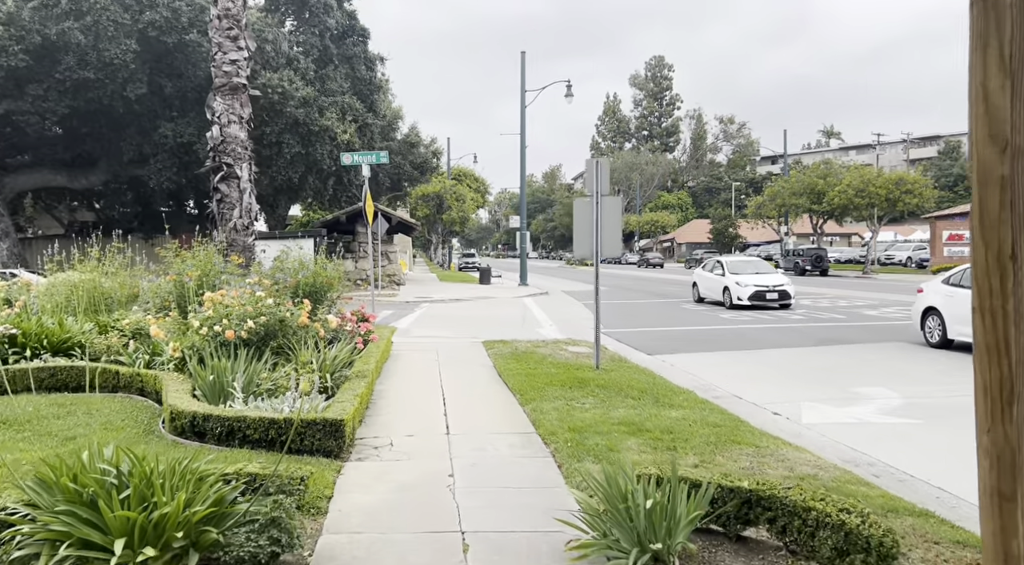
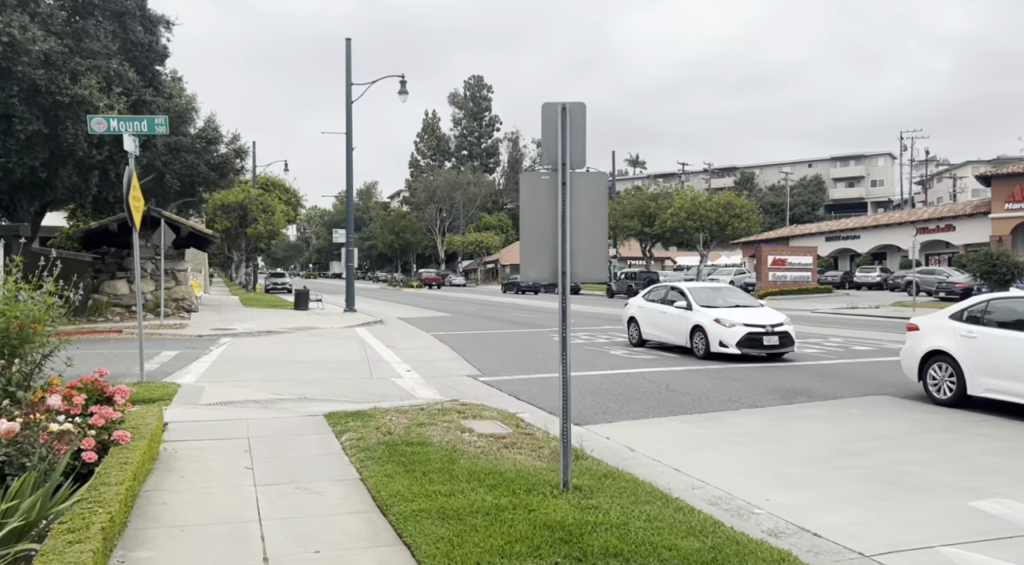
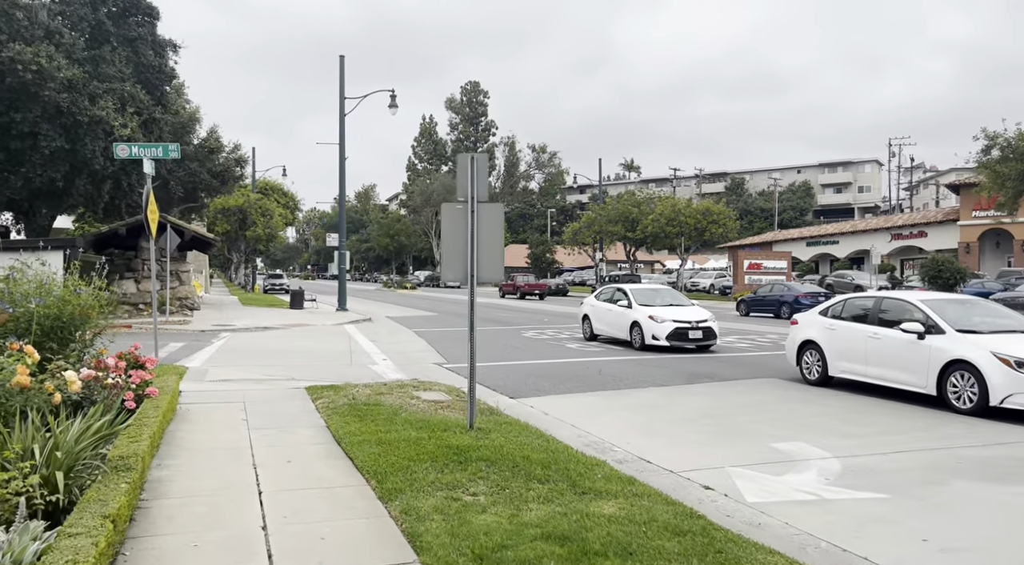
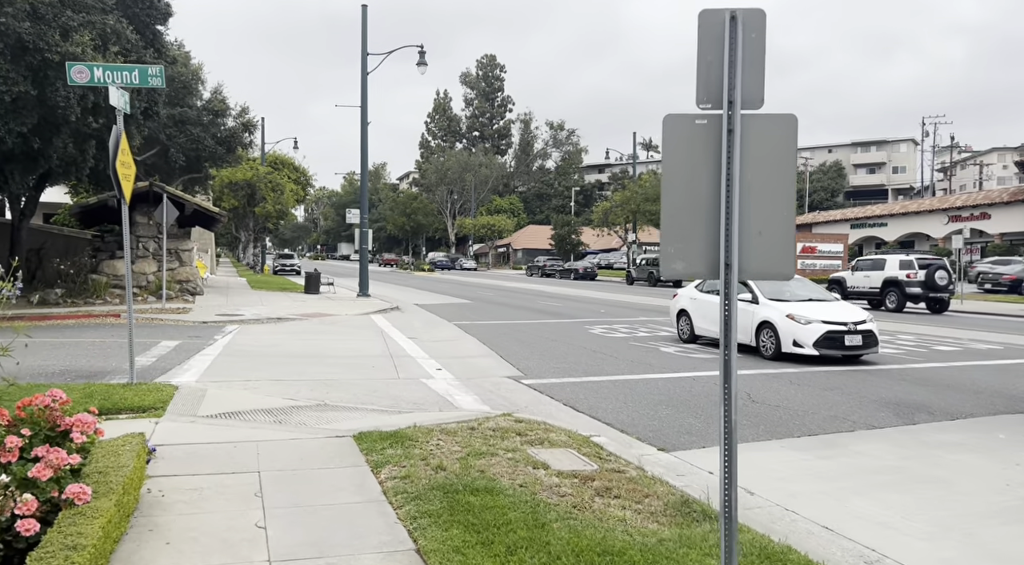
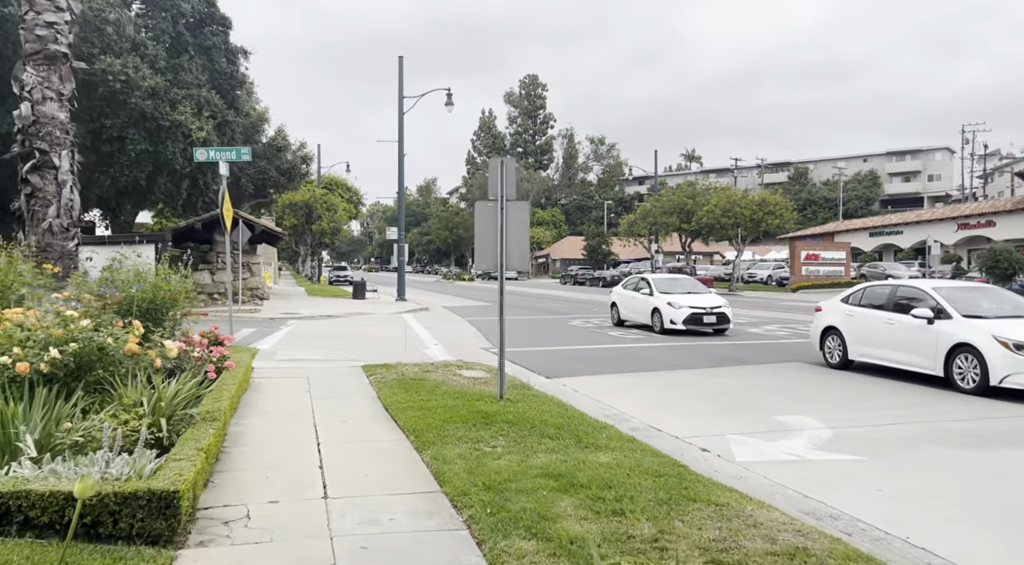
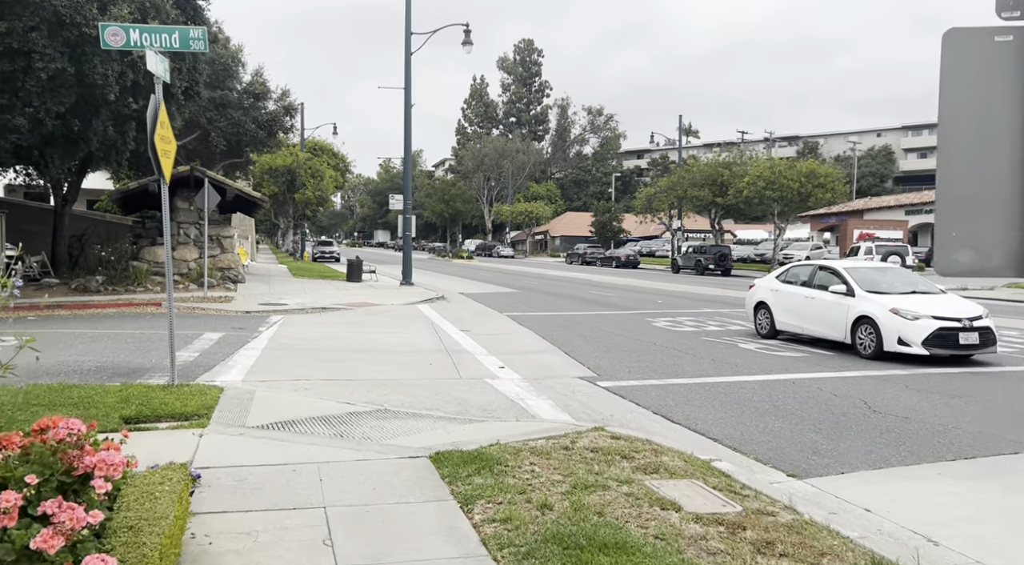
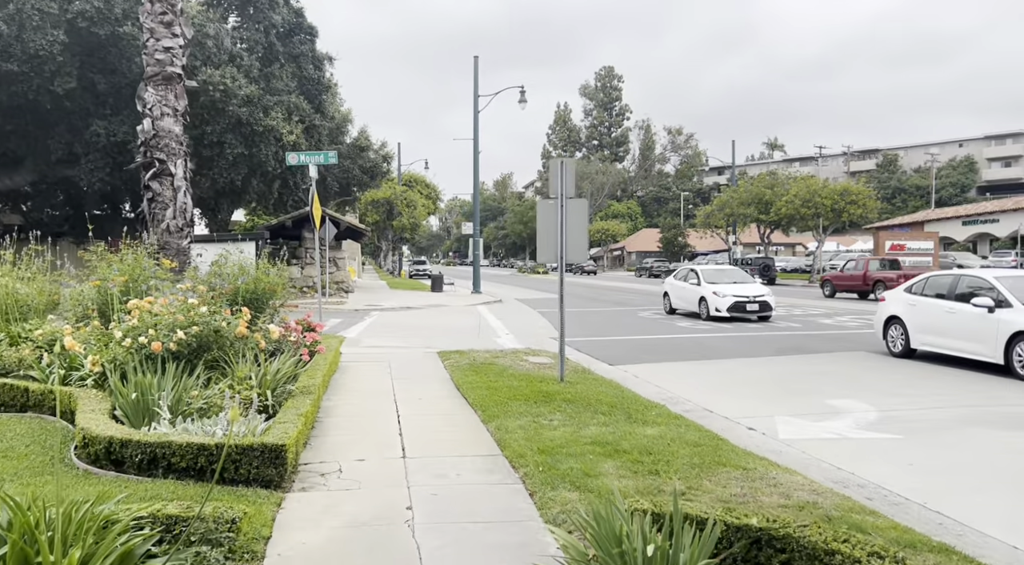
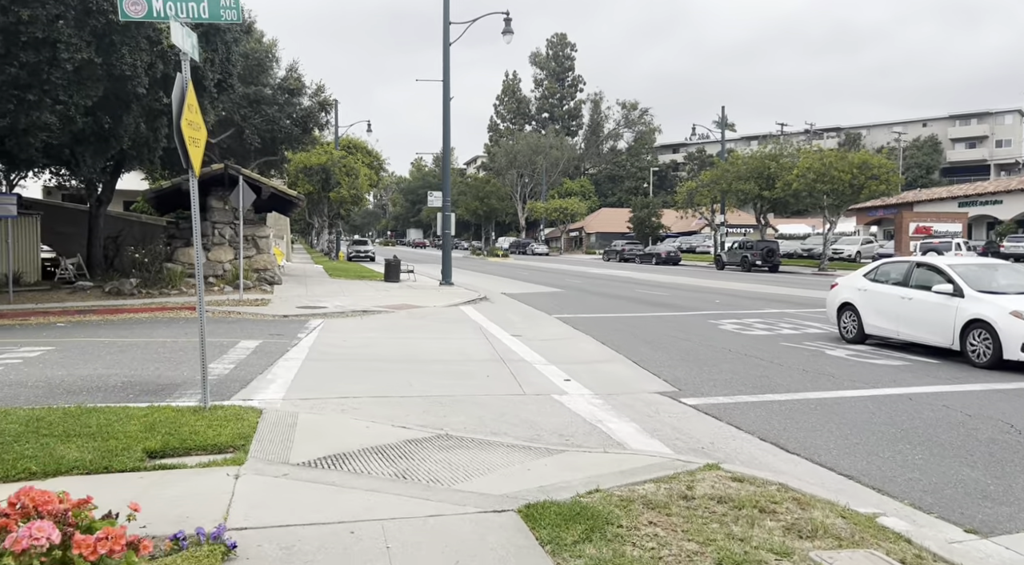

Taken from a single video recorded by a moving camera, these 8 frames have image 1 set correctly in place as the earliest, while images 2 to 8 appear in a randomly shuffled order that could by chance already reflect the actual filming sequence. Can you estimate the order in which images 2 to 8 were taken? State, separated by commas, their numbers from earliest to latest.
7, 5, 3, 2, 4, 6, 8
